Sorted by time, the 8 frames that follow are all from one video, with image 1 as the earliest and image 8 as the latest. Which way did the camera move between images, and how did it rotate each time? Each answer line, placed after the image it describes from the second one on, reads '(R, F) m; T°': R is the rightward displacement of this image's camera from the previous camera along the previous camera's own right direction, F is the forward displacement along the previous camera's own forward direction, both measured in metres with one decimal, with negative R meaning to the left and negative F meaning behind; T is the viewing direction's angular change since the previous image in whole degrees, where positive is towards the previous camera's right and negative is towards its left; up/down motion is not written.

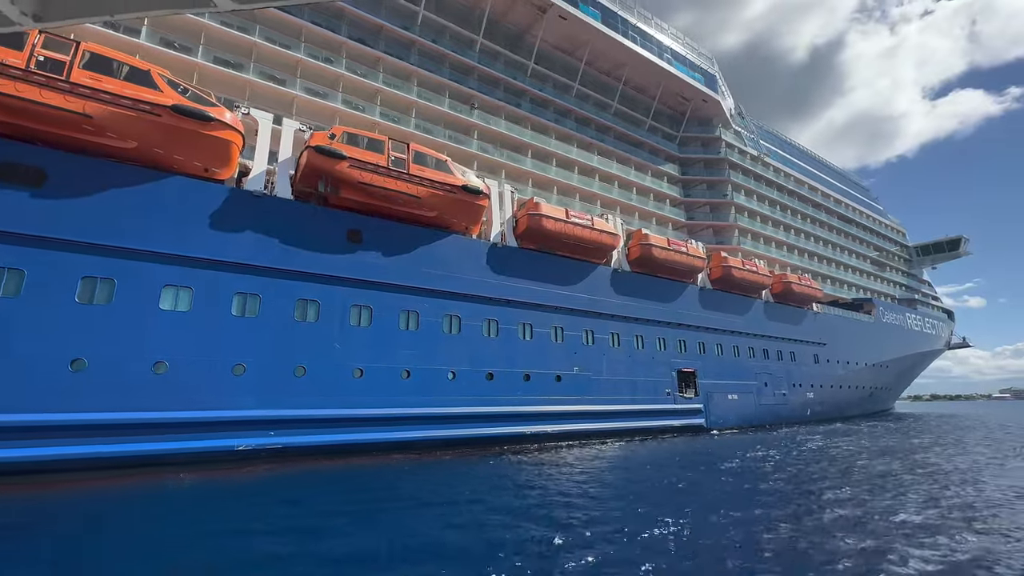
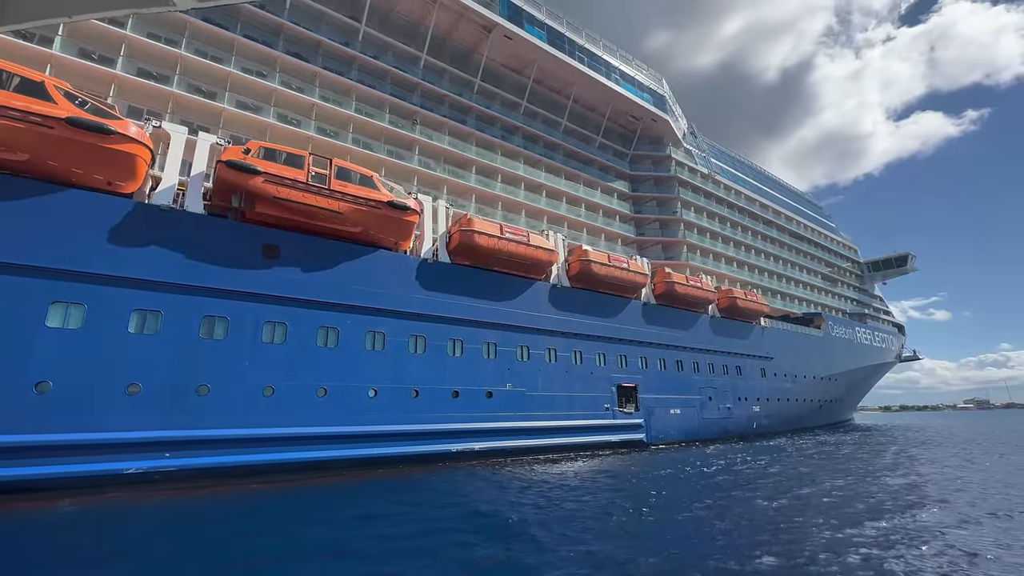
(+1.2, 0.0) m; +2°
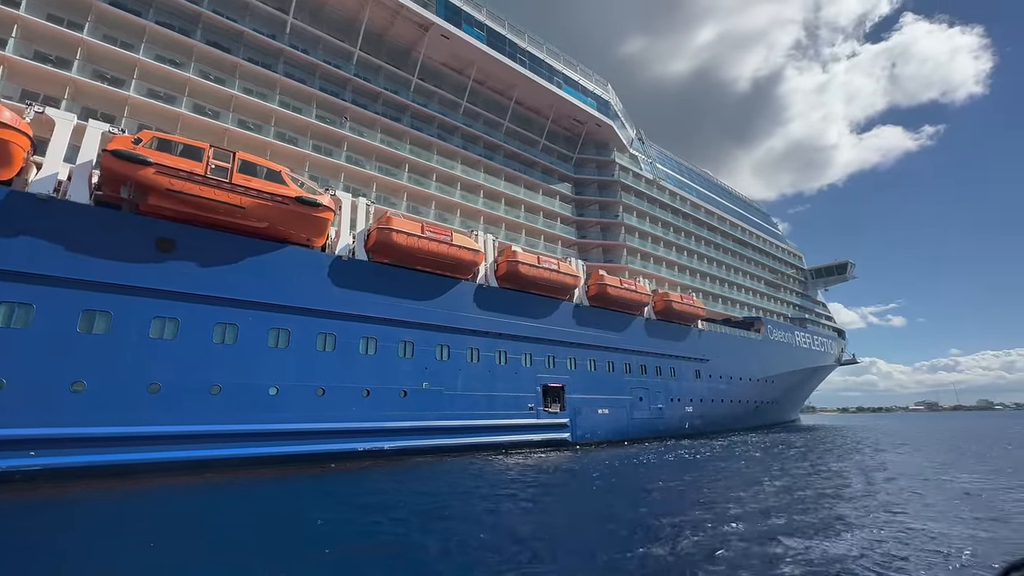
(+1.4, -0.1) m; +3°
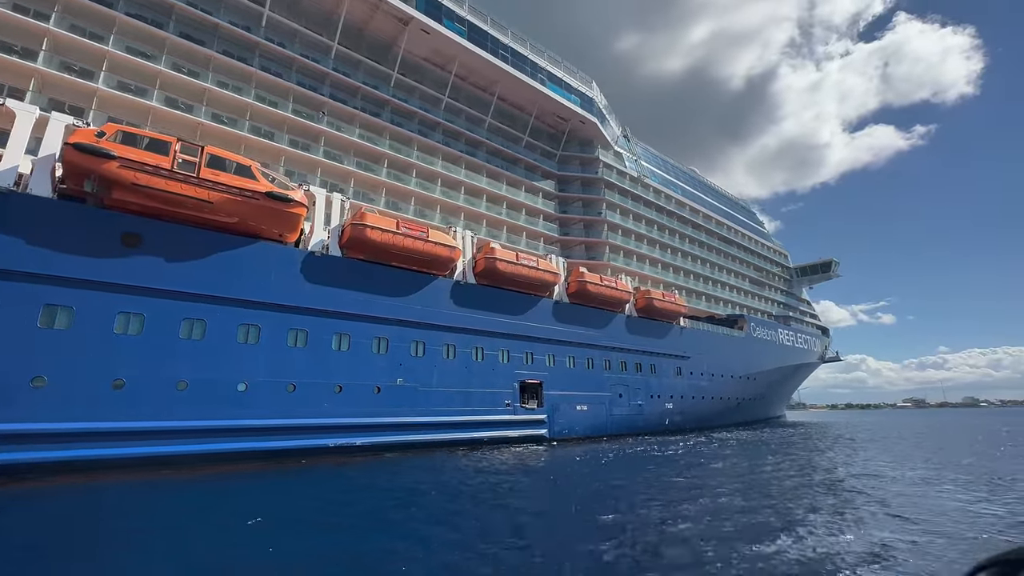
(-2.7, -2.6) m; +1°
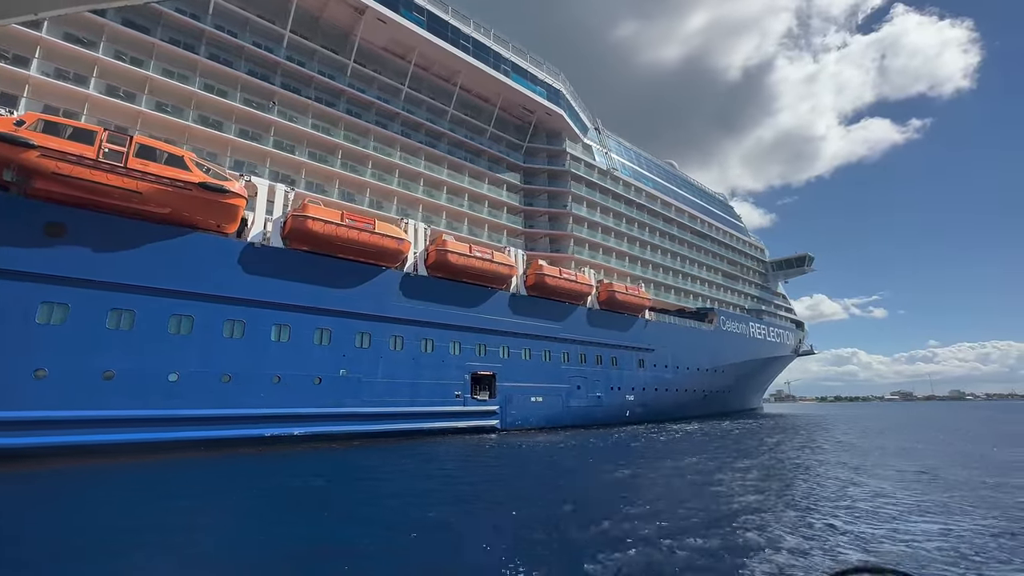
(+1.3, -0.1) m; 0°
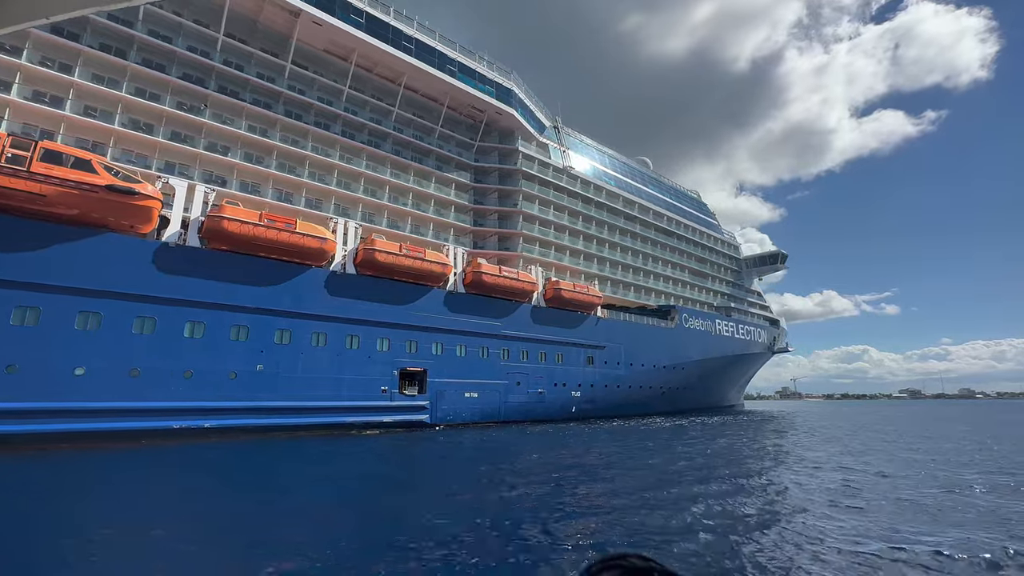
(+2.5, -0.3) m; -1°
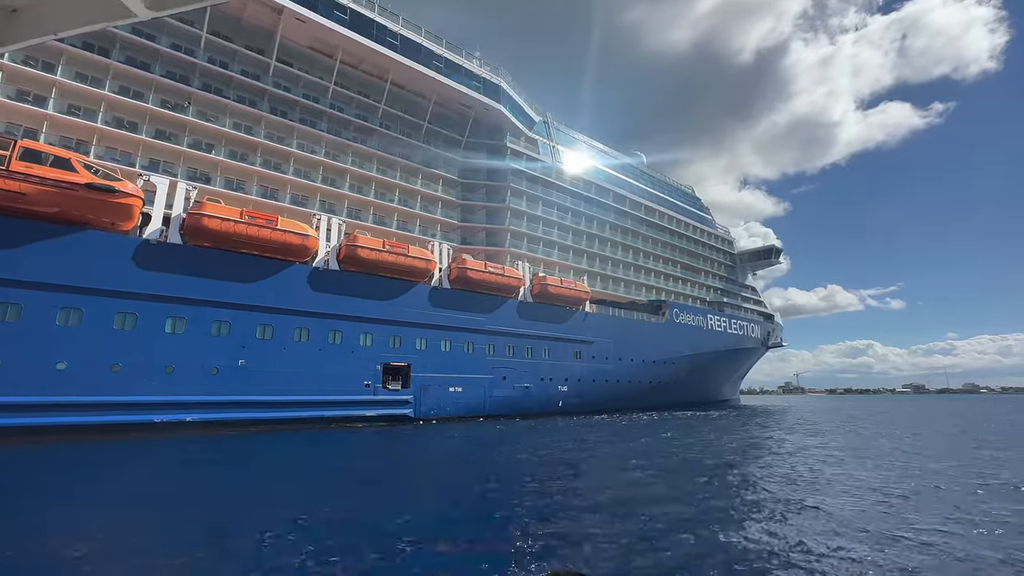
(-2.3, -2.4) m; 0°
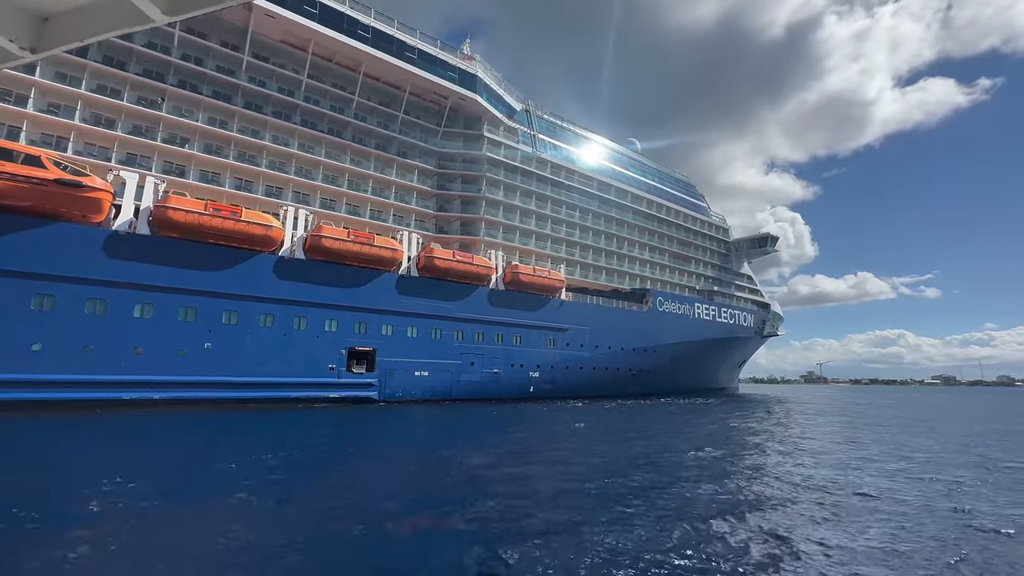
(+2.0, -0.4) m; -3°
